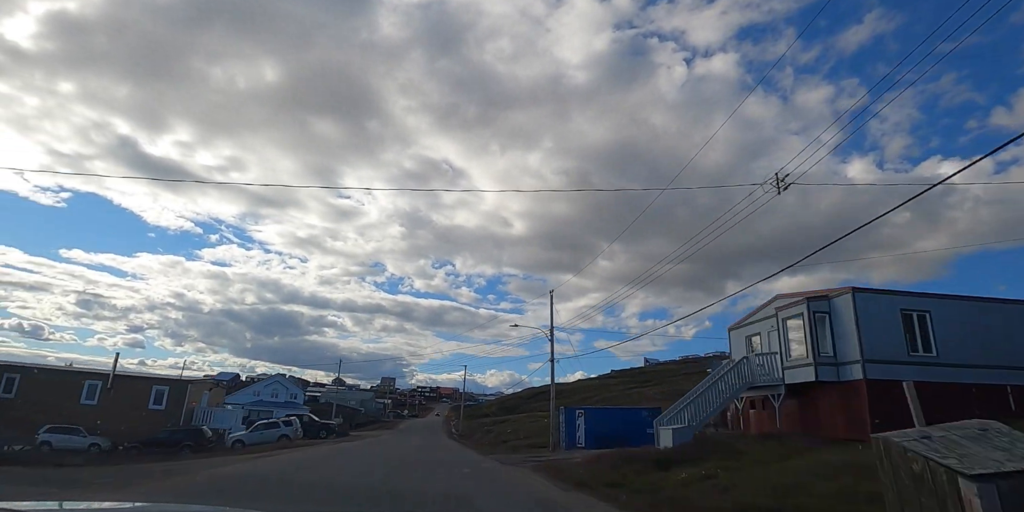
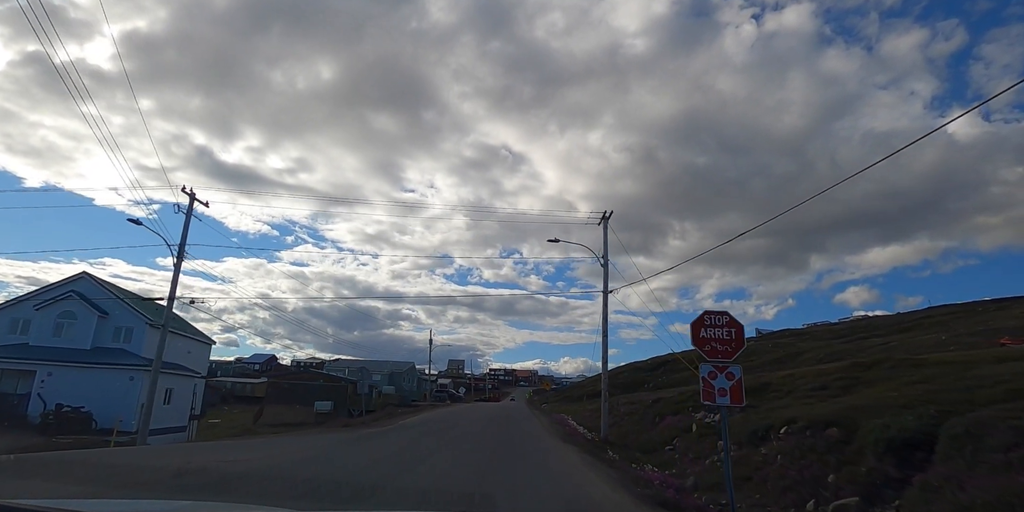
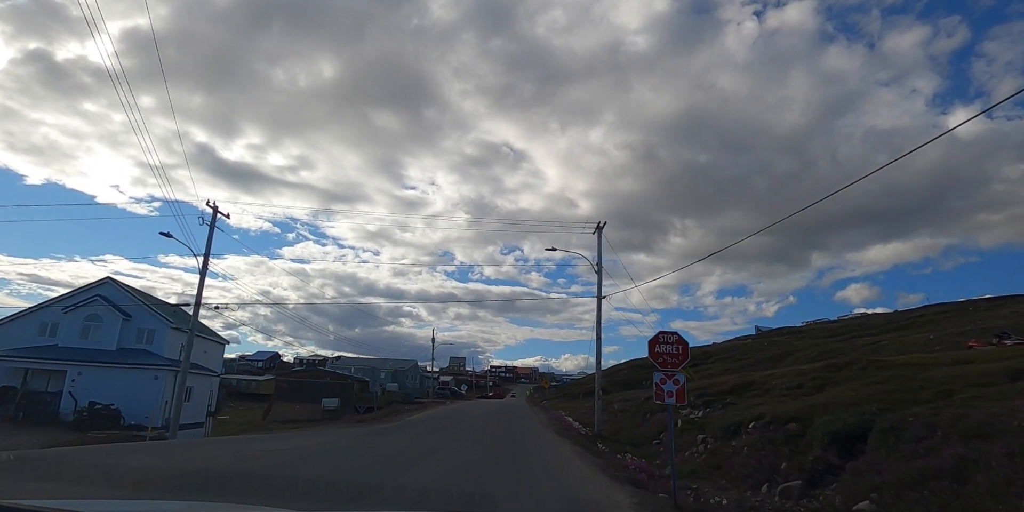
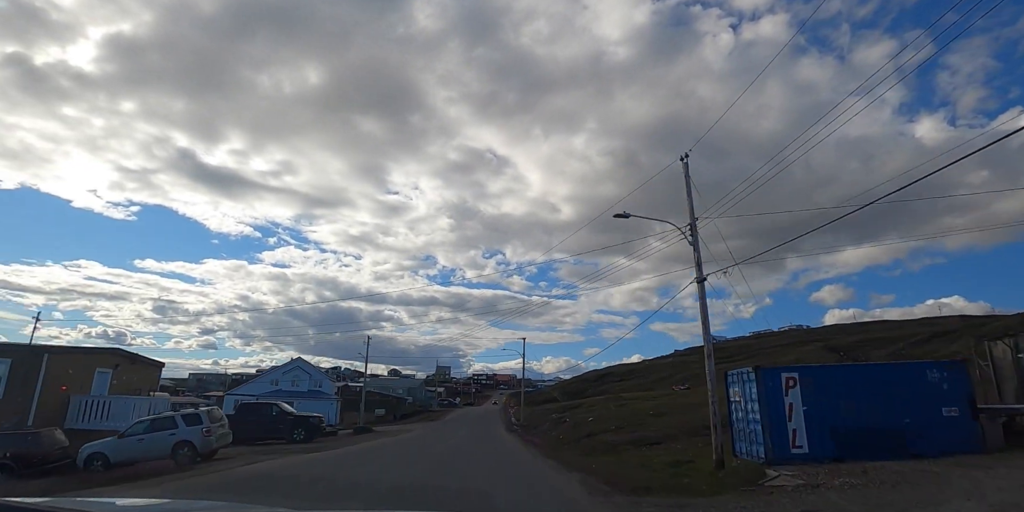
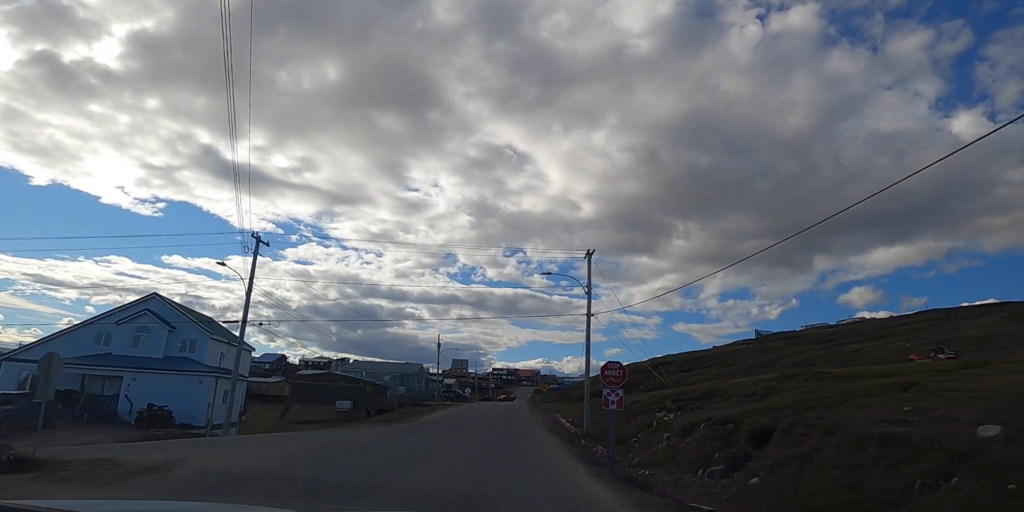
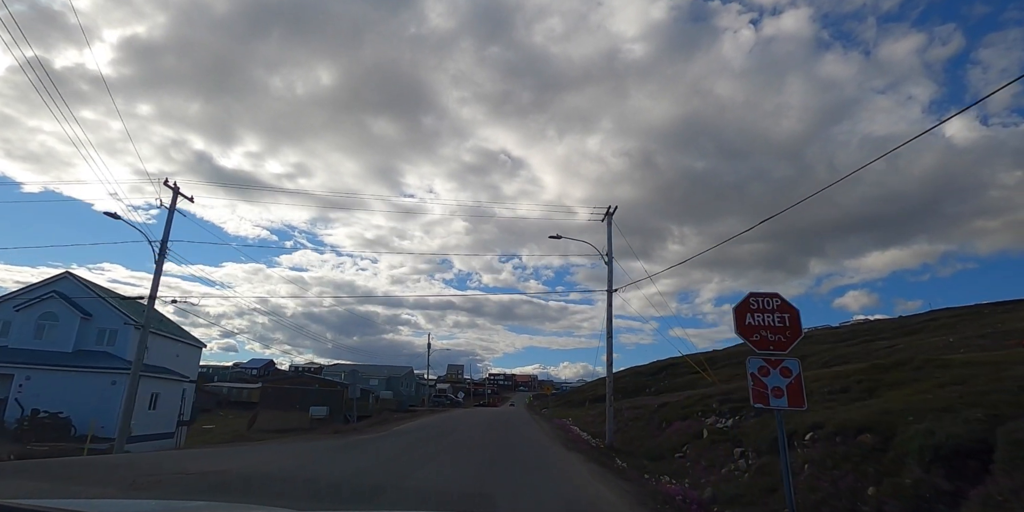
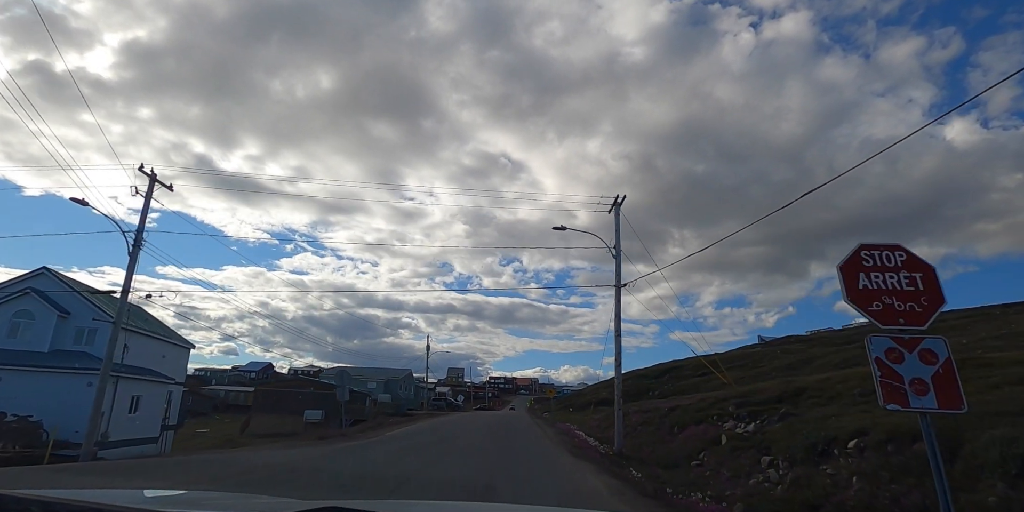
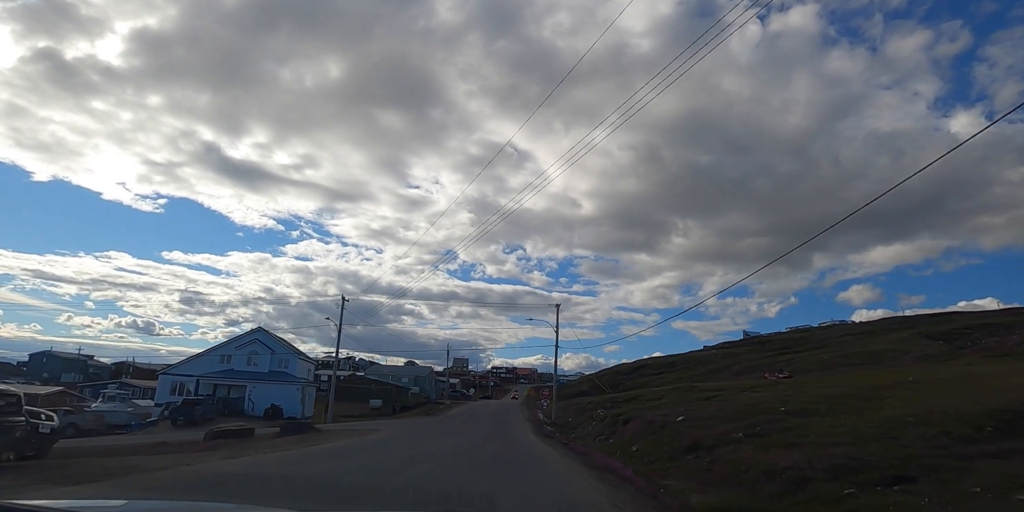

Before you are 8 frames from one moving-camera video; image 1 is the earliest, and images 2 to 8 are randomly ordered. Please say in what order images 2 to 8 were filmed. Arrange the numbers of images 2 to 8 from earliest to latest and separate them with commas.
4, 8, 5, 3, 2, 6, 7
